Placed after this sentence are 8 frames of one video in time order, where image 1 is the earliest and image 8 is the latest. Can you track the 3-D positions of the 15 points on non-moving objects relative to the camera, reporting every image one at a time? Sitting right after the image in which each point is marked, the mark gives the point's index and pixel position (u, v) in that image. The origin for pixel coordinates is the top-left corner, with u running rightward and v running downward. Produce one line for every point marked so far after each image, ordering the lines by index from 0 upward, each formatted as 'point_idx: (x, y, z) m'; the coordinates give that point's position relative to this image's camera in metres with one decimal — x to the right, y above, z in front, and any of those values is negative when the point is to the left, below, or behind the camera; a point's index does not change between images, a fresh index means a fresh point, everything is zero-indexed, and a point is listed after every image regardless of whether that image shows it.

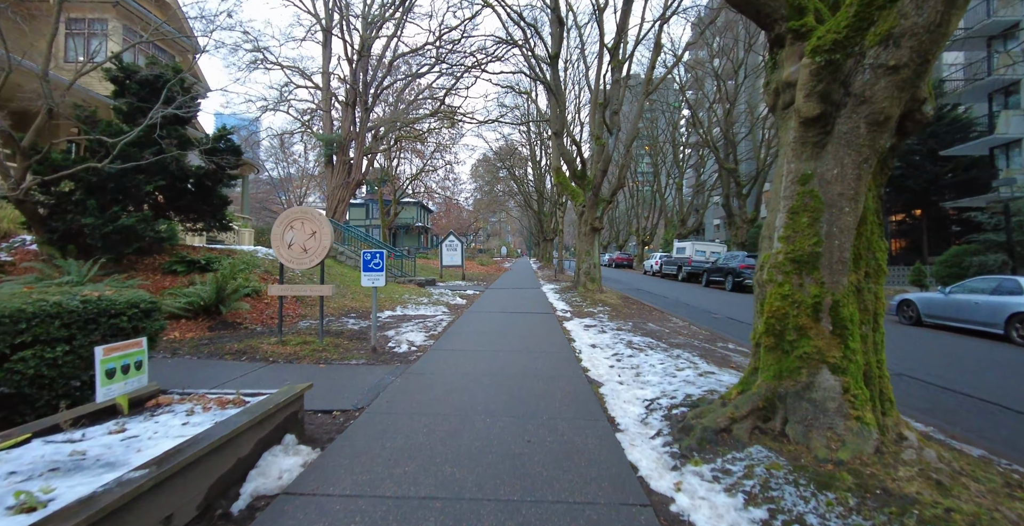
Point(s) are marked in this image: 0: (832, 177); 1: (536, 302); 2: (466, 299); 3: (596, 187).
0: (+2.5, +0.7, +3.1) m
1: (+0.8, -1.3, +13.3) m
2: (-1.6, -1.3, +13.8) m
3: (+3.0, +2.8, +14.6) m
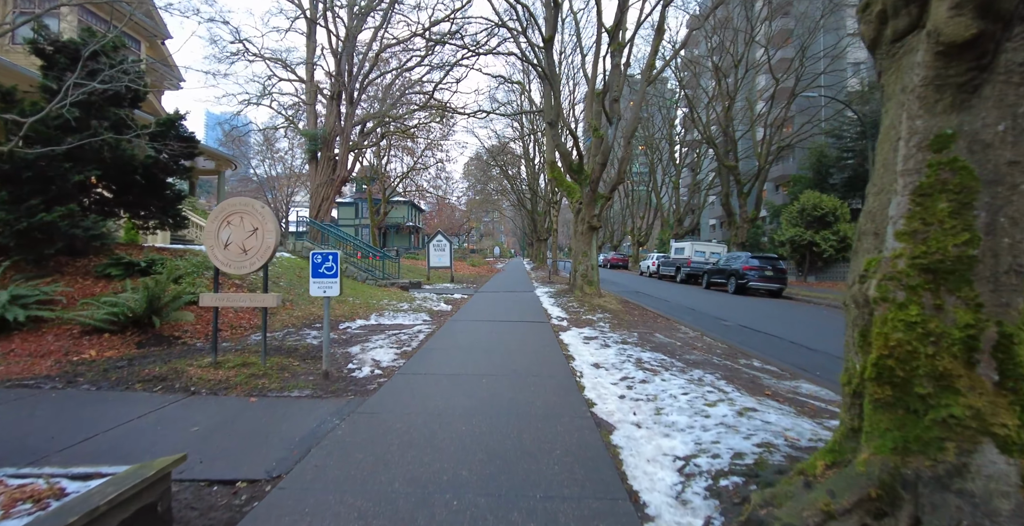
0: (+2.3, +0.6, +1.9) m
1: (+0.5, -1.4, +12.1) m
2: (-1.9, -1.3, +12.6) m
3: (+2.7, +2.7, +13.4) m
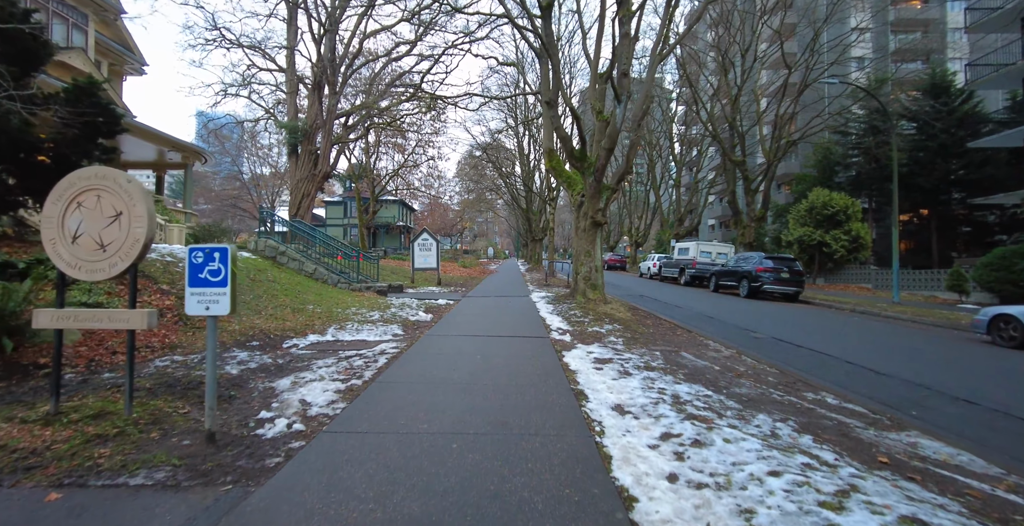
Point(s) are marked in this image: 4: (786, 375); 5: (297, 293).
0: (+2.3, +0.6, +0.2) m
1: (+0.3, -1.4, +10.3) m
2: (-2.1, -1.4, +10.8) m
3: (+2.5, +2.7, +11.7) m
4: (+4.1, -1.7, +6.0) m
5: (-5.8, -0.8, +10.9) m
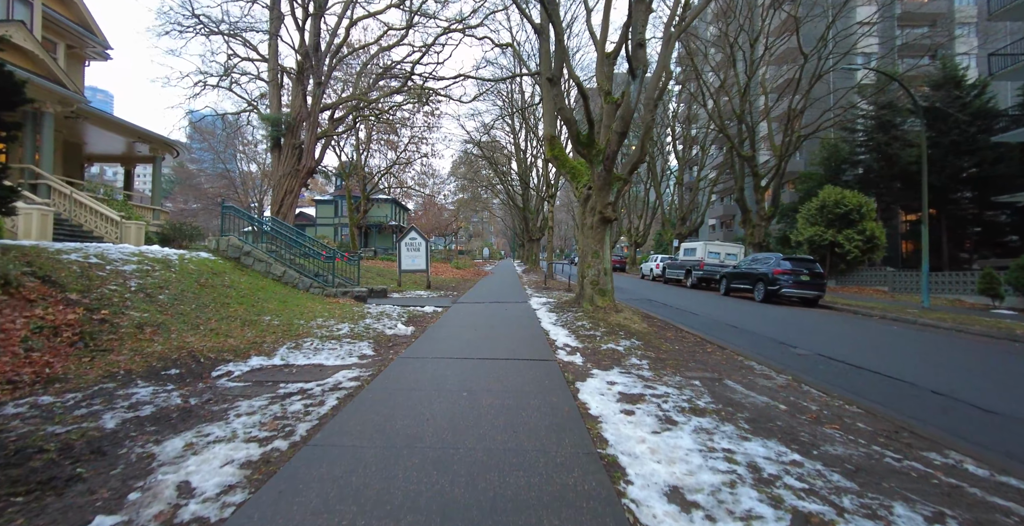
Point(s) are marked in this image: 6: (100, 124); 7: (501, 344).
0: (+2.3, +0.6, -1.4) m
1: (+0.3, -1.5, +8.8) m
2: (-2.2, -1.4, +9.2) m
3: (+2.4, +2.7, +10.1) m
4: (+4.1, -1.7, +4.4) m
5: (-5.9, -0.9, +9.2) m
6: (-17.9, +6.0, +17.6) m
7: (-0.2, -1.4, +7.1) m
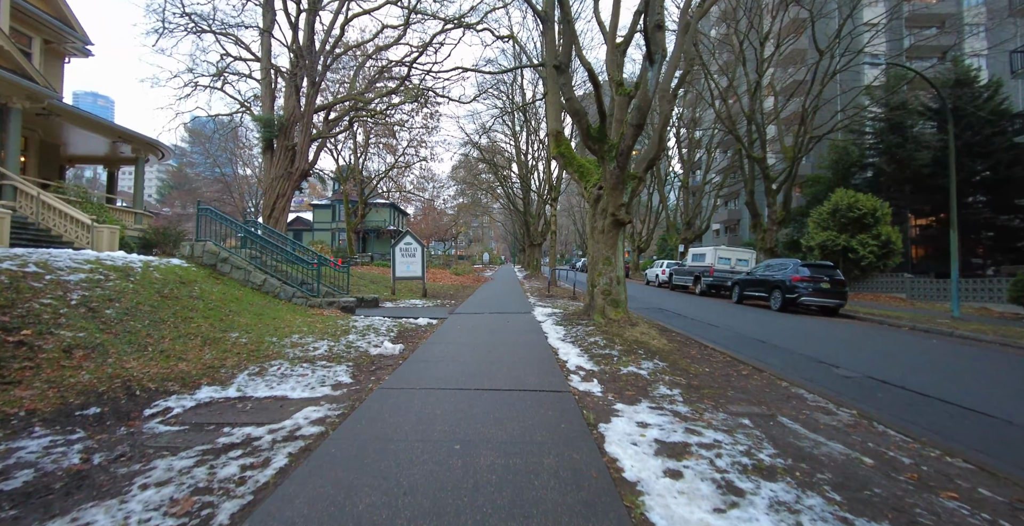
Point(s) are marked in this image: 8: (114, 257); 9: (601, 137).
0: (+2.4, +0.5, -2.4) m
1: (+0.3, -1.6, +7.7) m
2: (-2.1, -1.6, +8.1) m
3: (+2.5, +2.5, +9.1) m
4: (+4.1, -1.8, +3.4) m
5: (-5.8, -1.0, +8.2) m
6: (-17.8, +5.7, +16.6) m
7: (-0.1, -1.6, +6.0) m
8: (-8.9, +0.1, +9.0) m
9: (+2.1, +3.0, +9.6) m
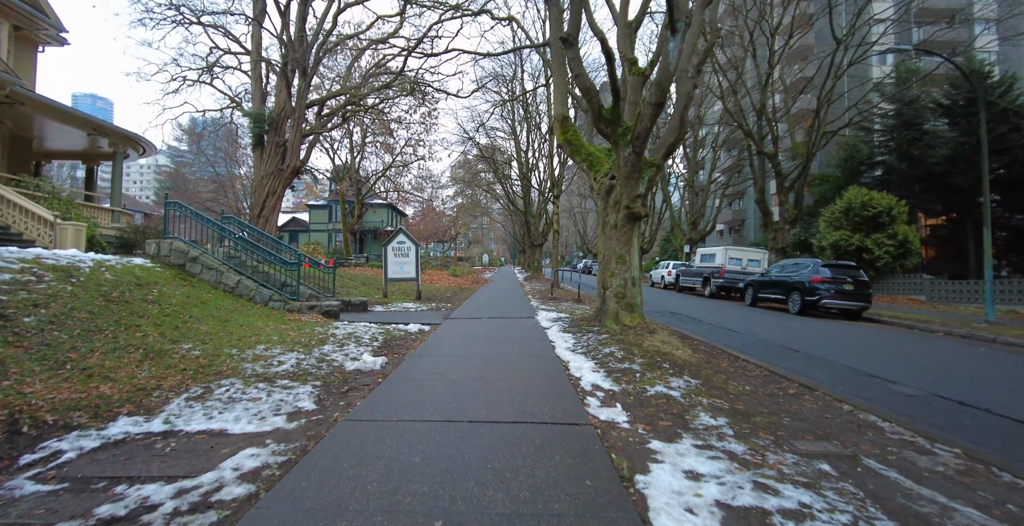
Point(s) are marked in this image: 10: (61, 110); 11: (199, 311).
0: (+2.4, +0.6, -3.5) m
1: (+0.4, -1.6, +6.6) m
2: (-2.1, -1.5, +7.0) m
3: (+2.5, +2.5, +8.0) m
4: (+4.2, -1.8, +2.3) m
5: (-5.8, -1.0, +7.1) m
6: (-17.8, +5.7, +15.6) m
7: (-0.1, -1.6, +4.9) m
8: (-8.9, +0.1, +7.9) m
9: (+2.1, +3.0, +8.5) m
10: (-16.3, +5.4, +14.7) m
11: (-6.1, -0.9, +7.8) m
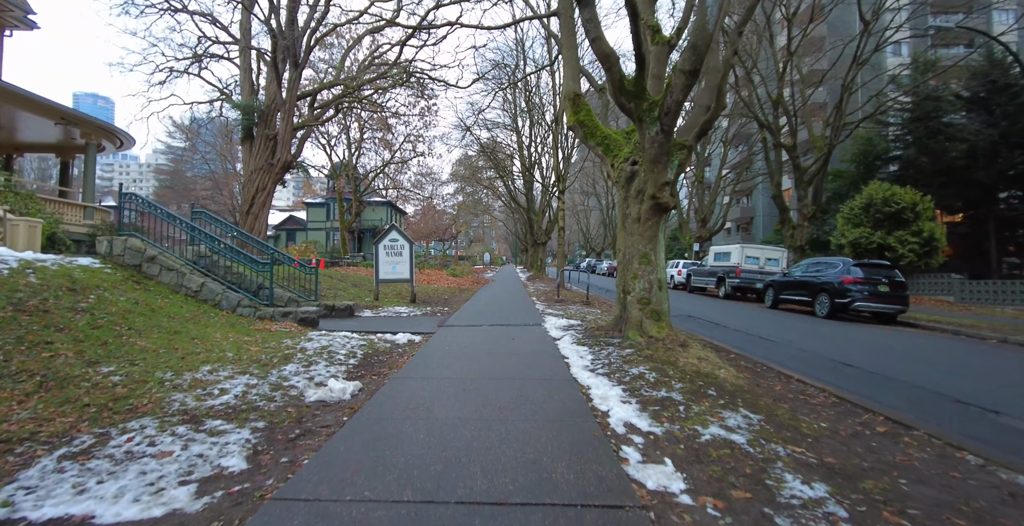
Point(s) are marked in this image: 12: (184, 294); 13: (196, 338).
0: (+2.4, +0.6, -4.8) m
1: (+0.4, -1.6, +5.3) m
2: (-2.0, -1.6, +5.7) m
3: (+2.6, +2.5, +6.7) m
4: (+4.2, -1.8, +1.0) m
5: (-5.7, -1.0, +5.8) m
6: (-17.7, +5.7, +14.3) m
7: (0.0, -1.6, +3.6) m
8: (-8.8, +0.1, +6.6) m
9: (+2.2, +3.0, +7.2) m
10: (-16.2, +5.4, +13.5) m
11: (-6.0, -0.9, +6.5) m
12: (-7.0, -0.7, +8.5) m
13: (-5.1, -1.2, +6.5) m
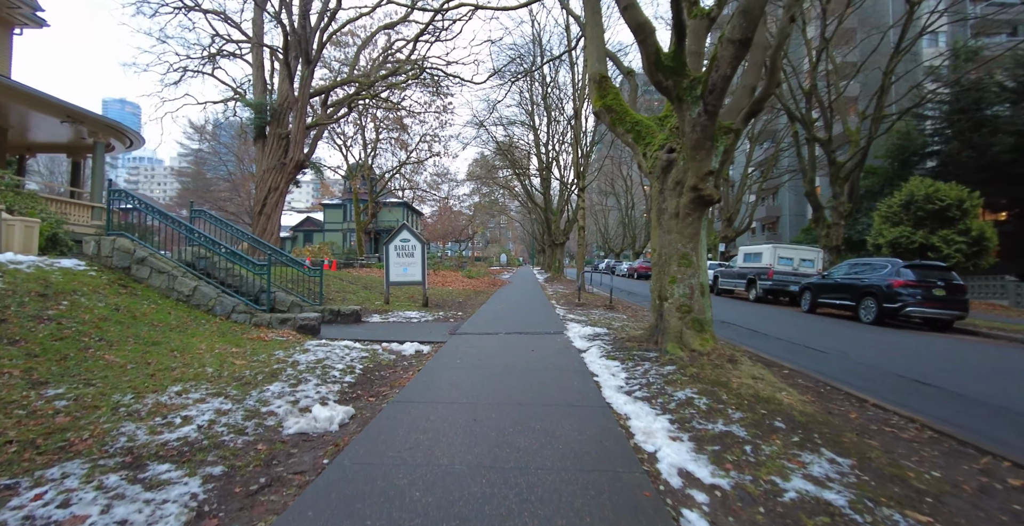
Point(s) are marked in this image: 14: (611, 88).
0: (+2.3, +0.6, -5.8) m
1: (+0.7, -1.6, +4.4) m
2: (-1.8, -1.6, +4.9) m
3: (+2.9, +2.5, +5.7) m
4: (+4.3, -1.8, -0.1) m
5: (-5.4, -1.1, +5.1) m
6: (-17.1, +5.6, +14.1) m
7: (+0.1, -1.6, +2.7) m
8: (-8.5, +0.1, +6.1) m
9: (+2.5, +3.0, +6.2) m
10: (-15.6, +5.4, +13.2) m
11: (-5.7, -1.0, +5.8) m
12: (-6.6, -0.7, +7.9) m
13: (-4.8, -1.2, +5.9) m
14: (+1.8, +3.3, +7.5) m
